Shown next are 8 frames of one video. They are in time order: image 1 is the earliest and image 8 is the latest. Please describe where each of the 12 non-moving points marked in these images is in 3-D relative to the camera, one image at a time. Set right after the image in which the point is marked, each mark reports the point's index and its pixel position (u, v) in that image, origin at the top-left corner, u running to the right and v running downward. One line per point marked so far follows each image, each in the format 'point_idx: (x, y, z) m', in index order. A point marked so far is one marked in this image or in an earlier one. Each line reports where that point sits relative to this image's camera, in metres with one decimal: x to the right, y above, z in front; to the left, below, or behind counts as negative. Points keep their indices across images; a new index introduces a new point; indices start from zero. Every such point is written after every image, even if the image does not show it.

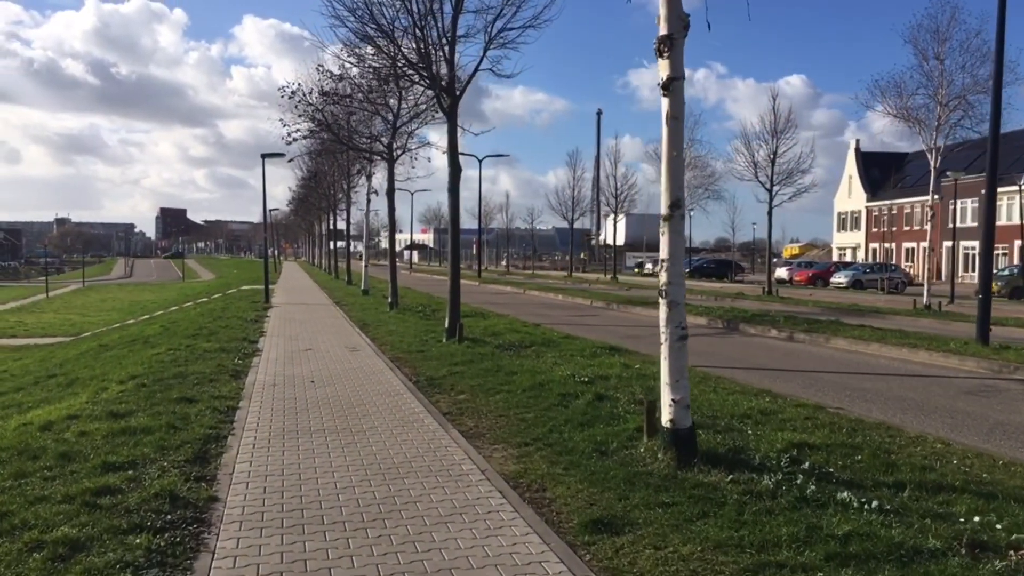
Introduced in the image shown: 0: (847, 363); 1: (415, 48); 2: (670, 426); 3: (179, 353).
0: (+5.1, -1.2, +14.2) m
1: (-1.7, +4.1, +15.9) m
2: (+1.1, -1.0, +6.6) m
3: (-5.4, -1.1, +15.1) m
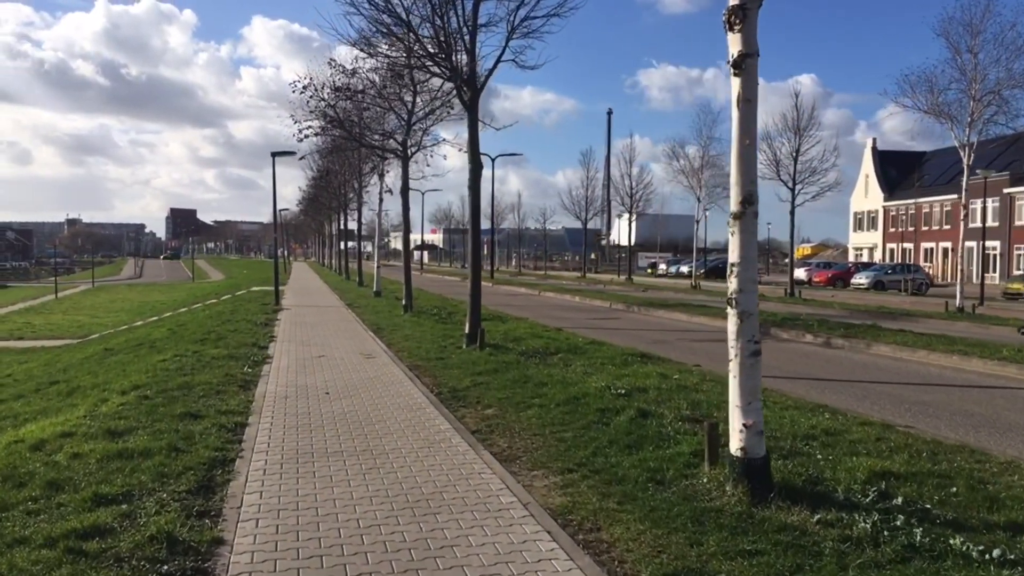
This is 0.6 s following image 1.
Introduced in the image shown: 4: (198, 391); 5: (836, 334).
0: (+5.5, -1.2, +13.3) m
1: (-1.3, +4.0, +15.1) m
2: (+1.4, -1.0, +5.7) m
3: (-5.0, -1.1, +14.3) m
4: (-3.6, -1.2, +10.6) m
5: (+6.2, -0.9, +17.7) m
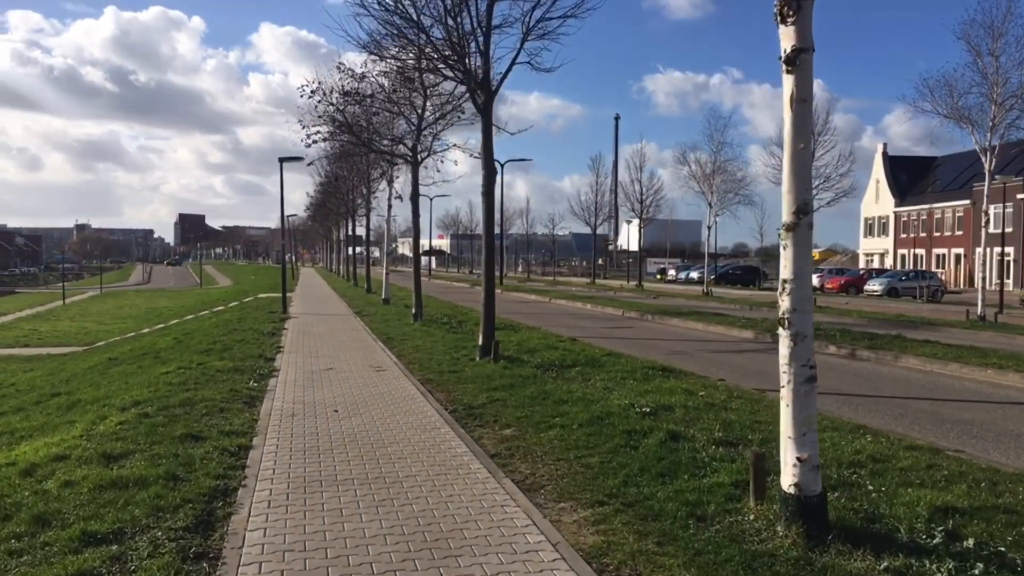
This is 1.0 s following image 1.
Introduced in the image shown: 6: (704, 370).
0: (+5.7, -1.4, +12.7) m
1: (-1.0, +3.9, +14.6) m
2: (+1.6, -1.1, +5.2) m
3: (-4.8, -1.3, +13.8) m
4: (-3.4, -1.3, +10.1) m
5: (+6.4, -1.1, +17.2) m
6: (+3.0, -1.3, +14.7) m
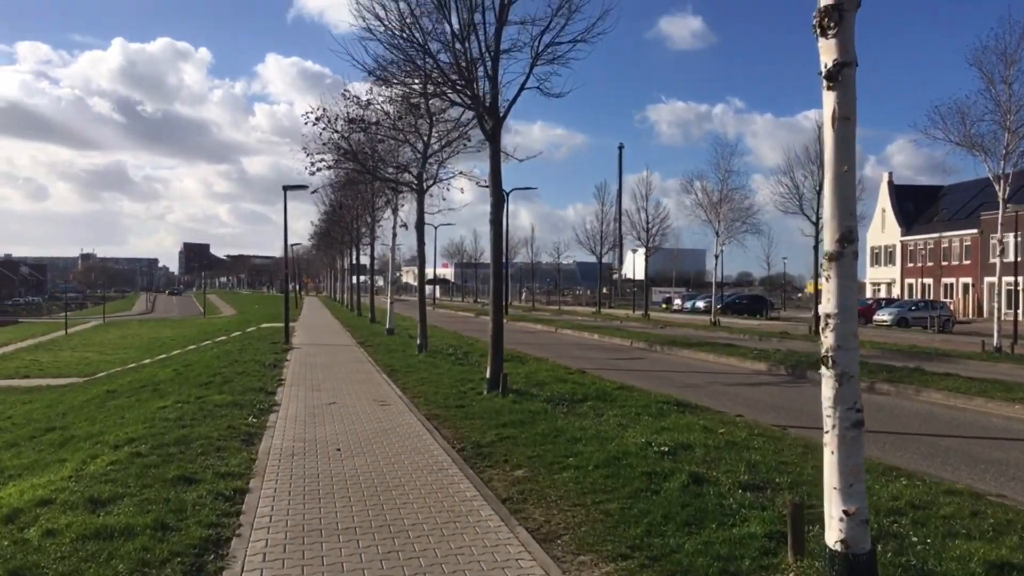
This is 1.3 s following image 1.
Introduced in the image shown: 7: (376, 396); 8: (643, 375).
0: (+5.8, -1.8, +12.2) m
1: (-0.9, +3.4, +14.3) m
2: (+1.7, -1.3, +4.7) m
3: (-4.7, -1.7, +13.3) m
4: (-3.3, -1.7, +9.7) m
5: (+6.6, -1.6, +16.7) m
6: (+3.2, -1.8, +14.2) m
7: (-2.1, -1.7, +14.6) m
8: (+2.6, -1.8, +18.8) m
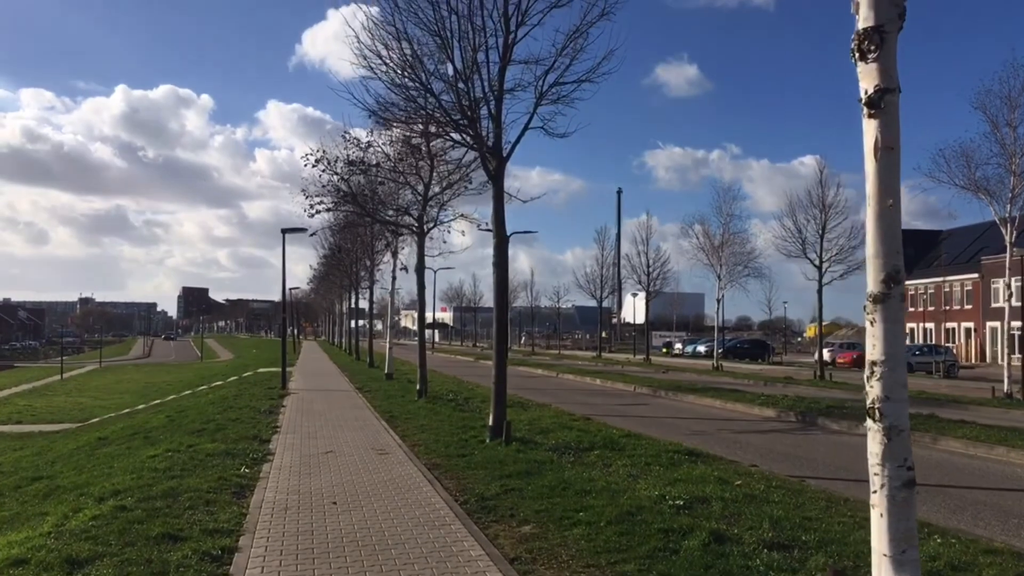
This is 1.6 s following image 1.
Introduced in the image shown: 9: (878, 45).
0: (+5.9, -2.3, +11.7) m
1: (-0.9, +2.7, +14.0) m
2: (+1.7, -1.5, +4.2) m
3: (-4.6, -2.3, +12.8) m
4: (-3.2, -2.1, +9.1) m
5: (+6.6, -2.4, +16.1) m
6: (+3.2, -2.4, +13.7) m
7: (-2.1, -2.3, +14.0) m
8: (+2.7, -2.6, +18.3) m
9: (+1.7, +1.1, +4.4) m
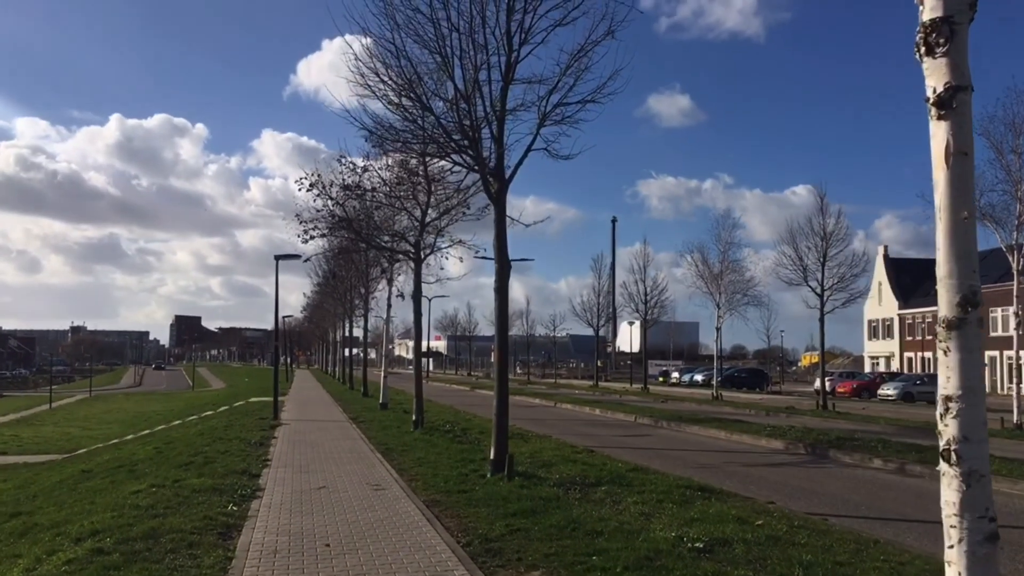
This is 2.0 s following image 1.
0: (+5.9, -2.7, +11.1) m
1: (-0.8, +2.3, +13.5) m
2: (+1.8, -1.6, +3.6) m
3: (-4.6, -2.7, +12.1) m
4: (-3.2, -2.3, +8.5) m
5: (+6.6, -2.9, +15.6) m
6: (+3.3, -2.8, +13.1) m
7: (-2.0, -2.7, +13.4) m
8: (+2.7, -3.2, +17.7) m
9: (+1.8, +1.0, +3.9) m
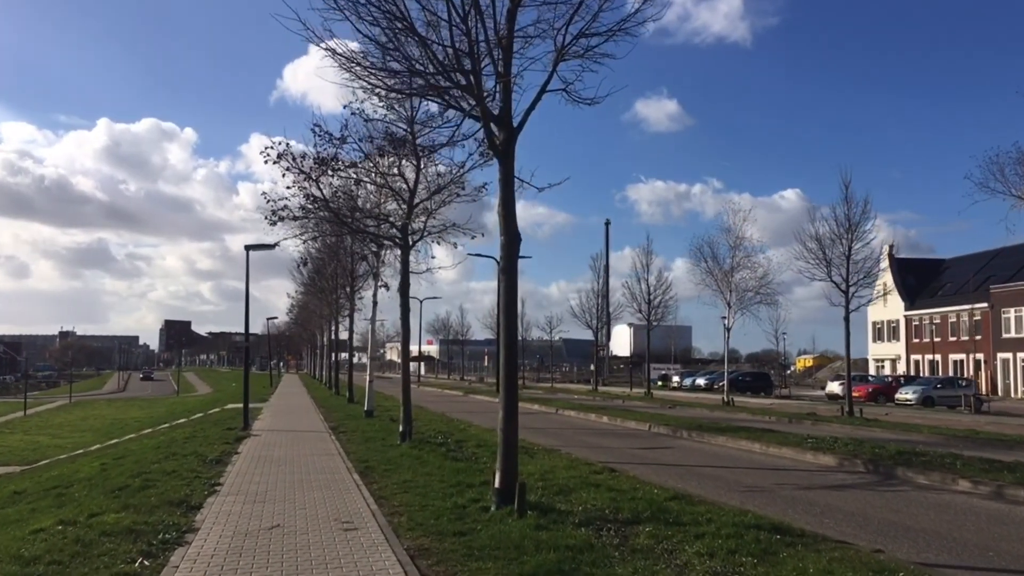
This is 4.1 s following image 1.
0: (+6.1, -2.4, +8.3) m
1: (-0.7, +2.6, +10.6) m
2: (+2.0, -1.3, +0.7) m
3: (-4.4, -2.4, +9.2) m
4: (-3.0, -2.1, +5.6) m
5: (+6.7, -2.6, +12.7) m
6: (+3.4, -2.6, +10.2) m
7: (-1.9, -2.5, +10.5) m
8: (+2.7, -2.9, +14.8) m
9: (+2.0, +1.3, +1.0) m
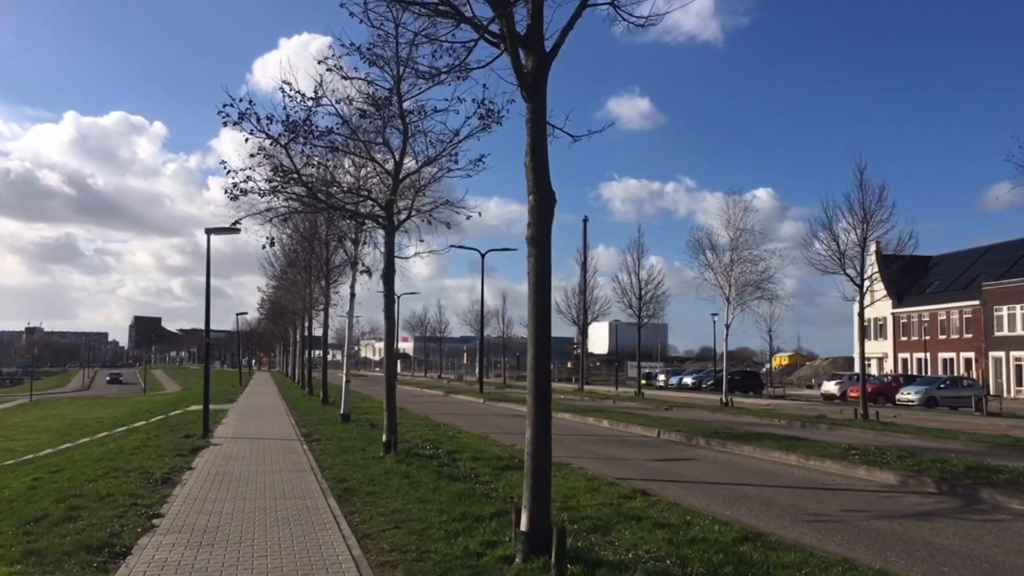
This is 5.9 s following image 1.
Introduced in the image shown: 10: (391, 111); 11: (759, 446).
0: (+6.4, -2.2, +5.9) m
1: (-0.5, +2.8, +8.1) m
2: (+2.5, -1.2, -1.7) m
3: (-4.2, -2.2, +6.5) m
4: (-2.6, -1.9, +3.0) m
5: (+6.9, -2.5, +10.4) m
6: (+3.6, -2.4, +7.8) m
7: (-1.7, -2.3, +7.9) m
8: (+2.9, -2.7, +12.3) m
9: (+2.5, +1.5, -1.5) m
10: (-2.0, +2.9, +15.4) m
11: (+4.8, -3.1, +18.4) m
